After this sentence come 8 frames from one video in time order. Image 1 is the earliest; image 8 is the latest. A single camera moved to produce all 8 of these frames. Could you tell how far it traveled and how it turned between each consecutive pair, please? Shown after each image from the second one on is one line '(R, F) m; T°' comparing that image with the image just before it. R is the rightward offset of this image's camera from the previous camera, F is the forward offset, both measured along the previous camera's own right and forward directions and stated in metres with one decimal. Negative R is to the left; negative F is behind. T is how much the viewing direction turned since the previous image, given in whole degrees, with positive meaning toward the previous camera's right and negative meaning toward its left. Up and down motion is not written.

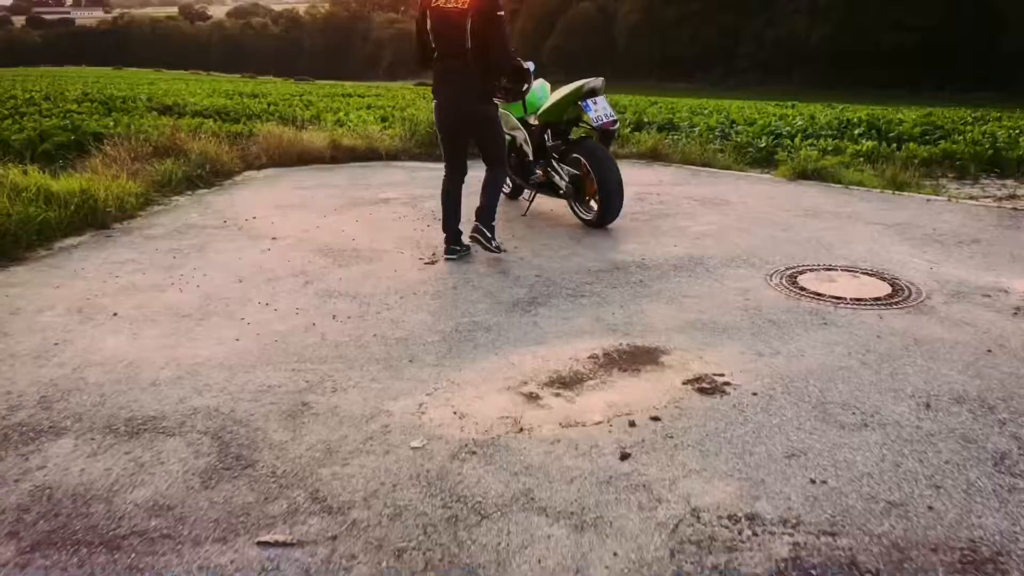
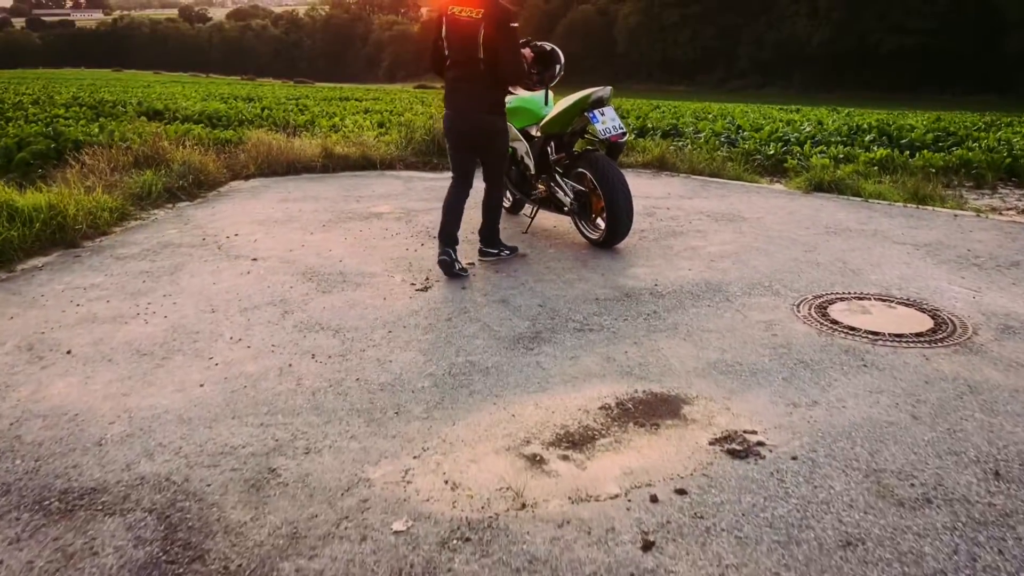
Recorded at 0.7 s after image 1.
(0.0, +0.5) m; 0°
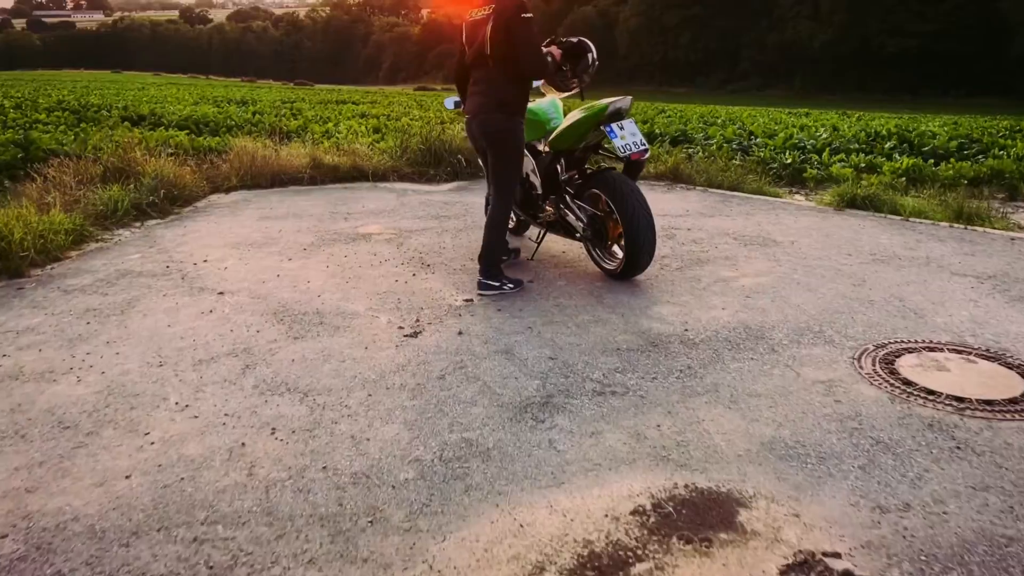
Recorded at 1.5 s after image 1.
(0.0, +0.7) m; 0°
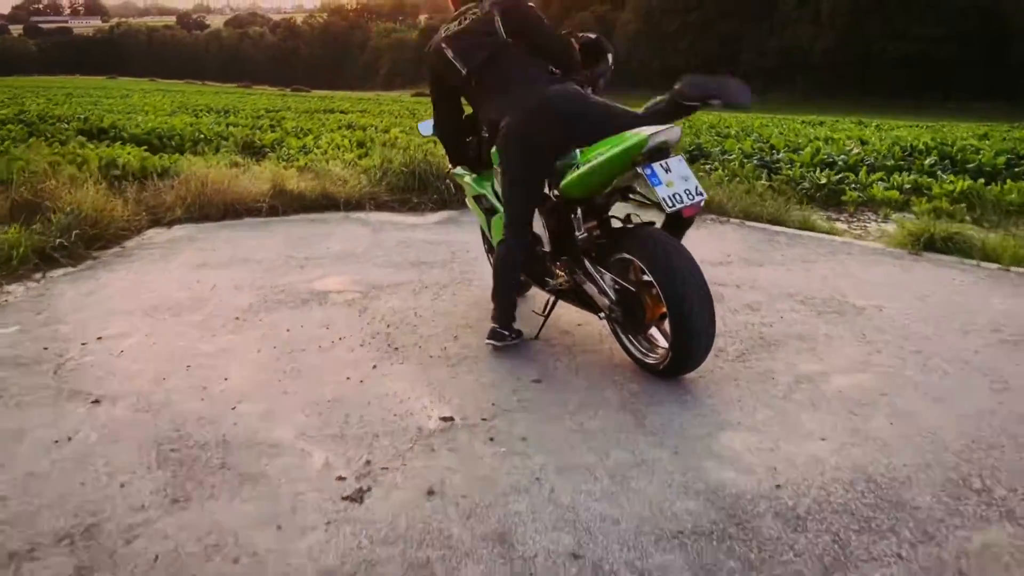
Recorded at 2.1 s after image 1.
(0.0, +1.5) m; 0°
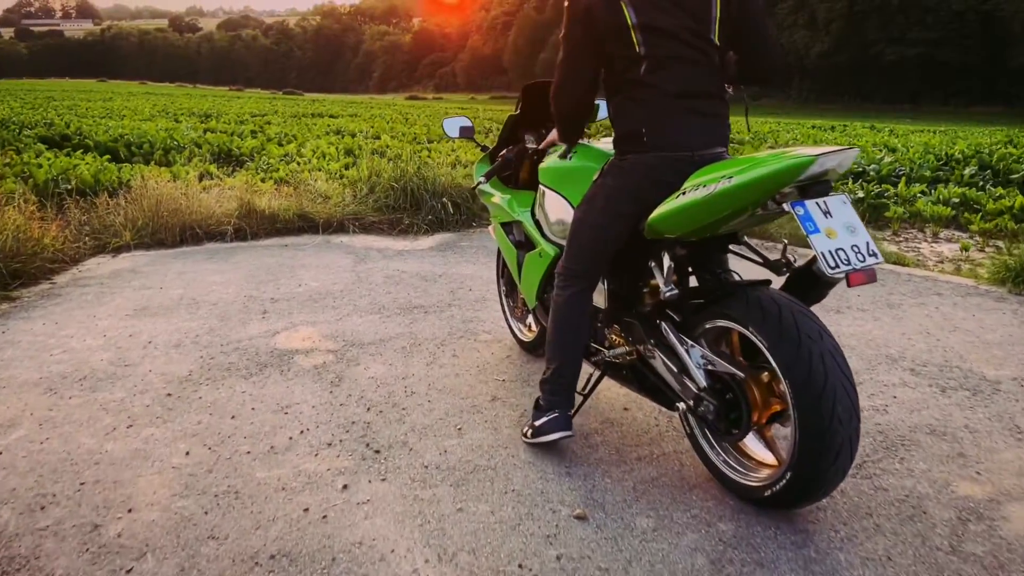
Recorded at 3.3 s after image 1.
(-0.1, +1.1) m; 0°
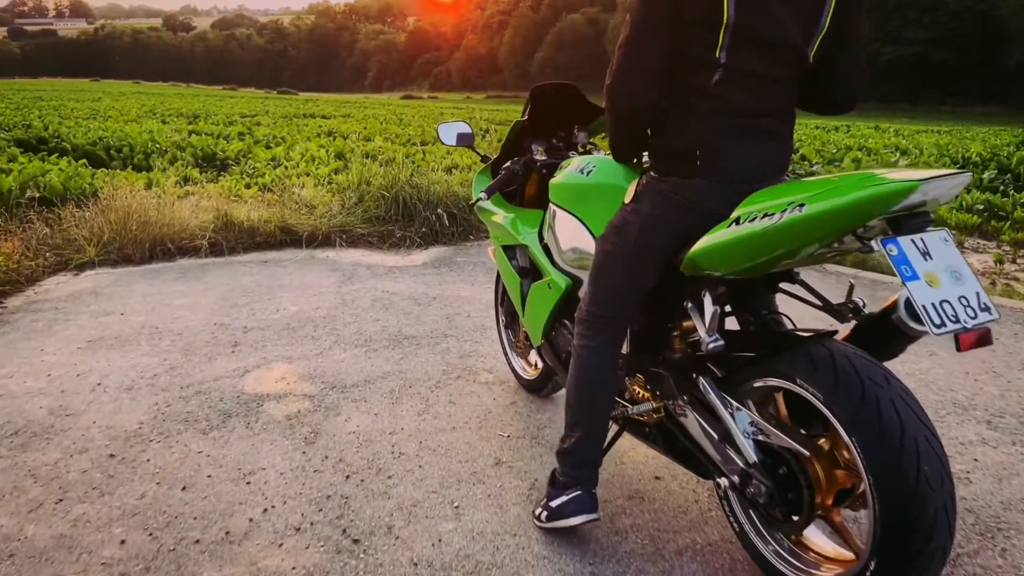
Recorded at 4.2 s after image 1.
(0.0, +0.5) m; 0°
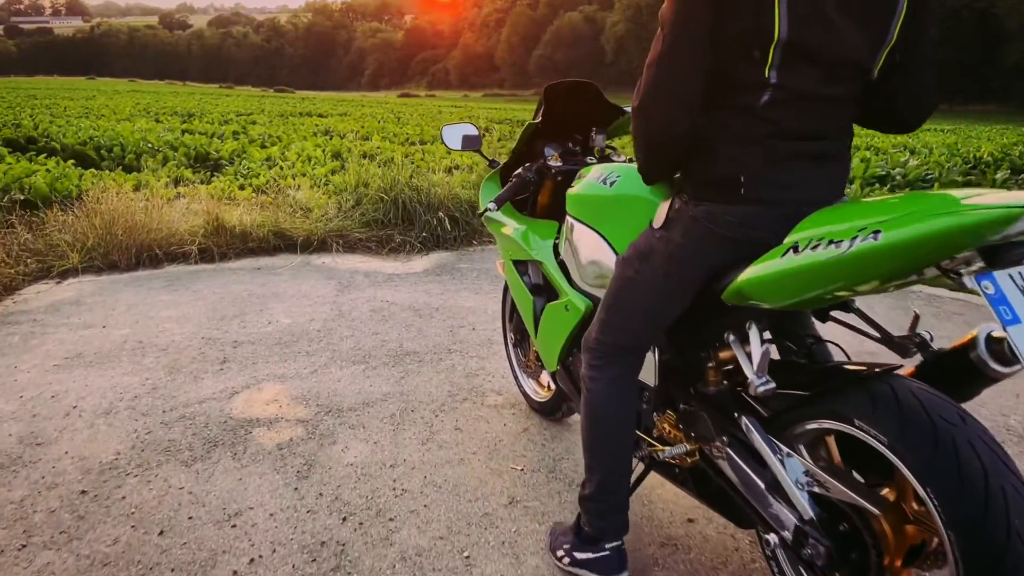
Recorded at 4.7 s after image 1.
(-0.1, +0.3) m; 0°
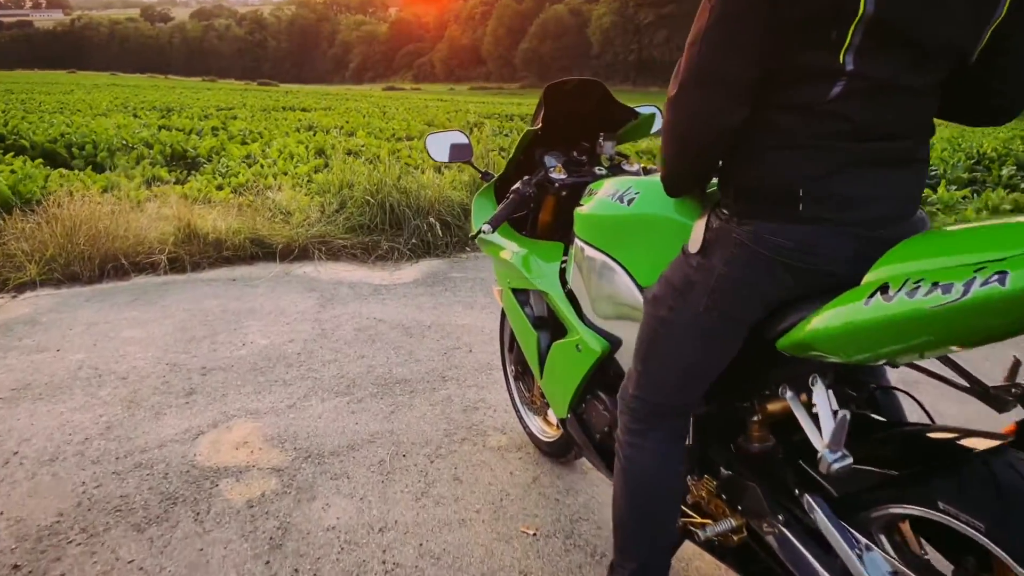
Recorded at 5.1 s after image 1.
(-0.1, +0.4) m; +1°
